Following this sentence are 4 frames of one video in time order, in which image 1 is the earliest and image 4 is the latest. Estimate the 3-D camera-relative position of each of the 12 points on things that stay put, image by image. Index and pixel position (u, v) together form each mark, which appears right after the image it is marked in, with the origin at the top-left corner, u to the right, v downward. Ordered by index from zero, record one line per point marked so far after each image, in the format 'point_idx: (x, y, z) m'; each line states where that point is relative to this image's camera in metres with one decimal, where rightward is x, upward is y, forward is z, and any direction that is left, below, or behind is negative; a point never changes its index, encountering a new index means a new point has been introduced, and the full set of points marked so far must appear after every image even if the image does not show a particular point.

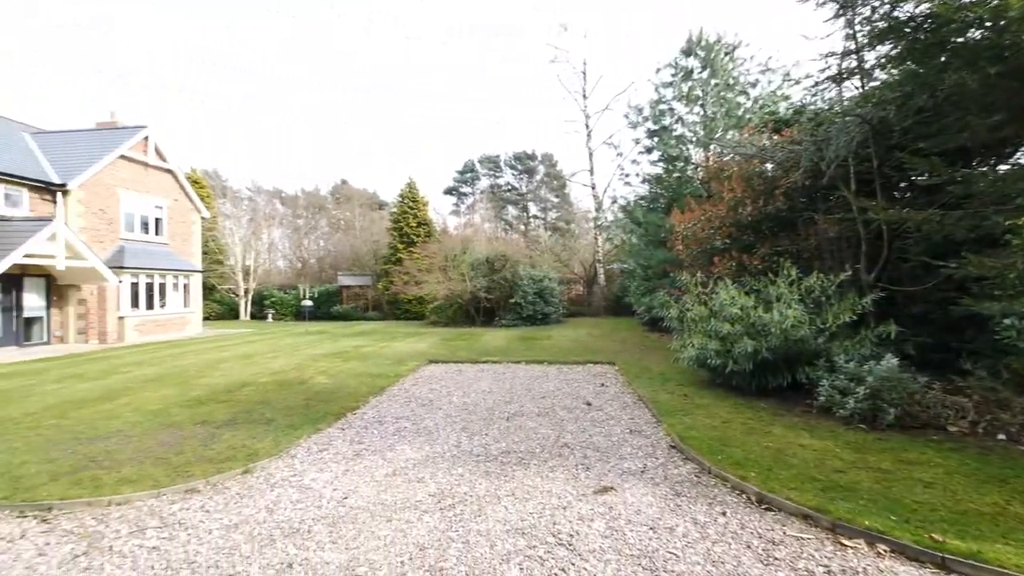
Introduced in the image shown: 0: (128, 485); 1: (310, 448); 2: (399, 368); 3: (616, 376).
0: (-3.6, -1.9, +4.2) m
1: (-2.3, -1.9, +5.2) m
2: (-2.4, -1.7, +9.7) m
3: (+2.1, -1.8, +9.2) m
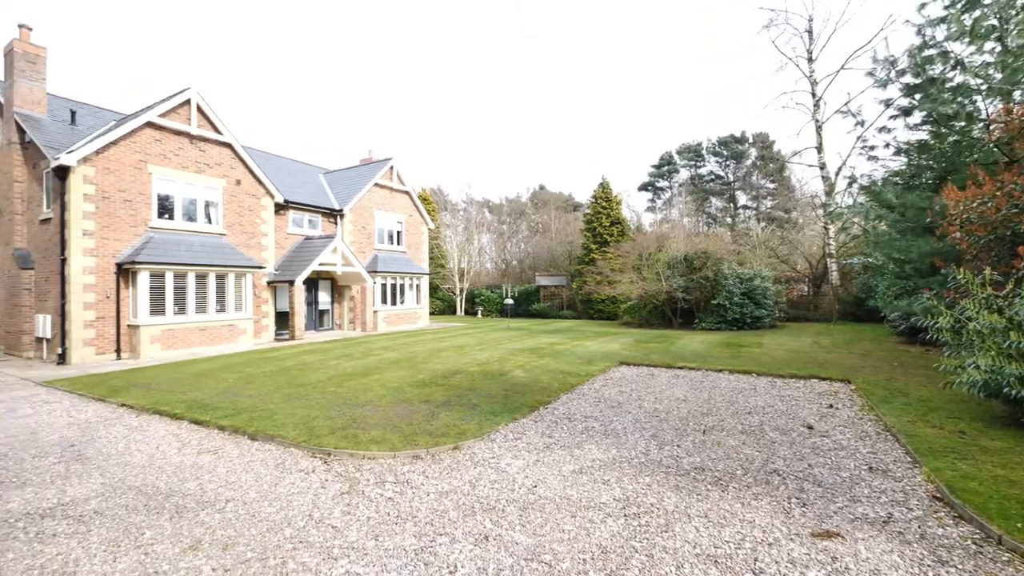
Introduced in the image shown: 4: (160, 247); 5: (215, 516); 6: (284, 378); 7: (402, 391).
0: (-1.6, -1.9, +5.4) m
1: (-0.1, -1.9, +5.7) m
2: (+1.7, -1.7, +9.8) m
3: (+5.6, -1.8, +7.5) m
4: (-11.2, +1.3, +14.2) m
5: (-2.6, -2.0, +3.9) m
6: (-4.9, -1.9, +9.6) m
7: (-1.9, -1.8, +7.8) m
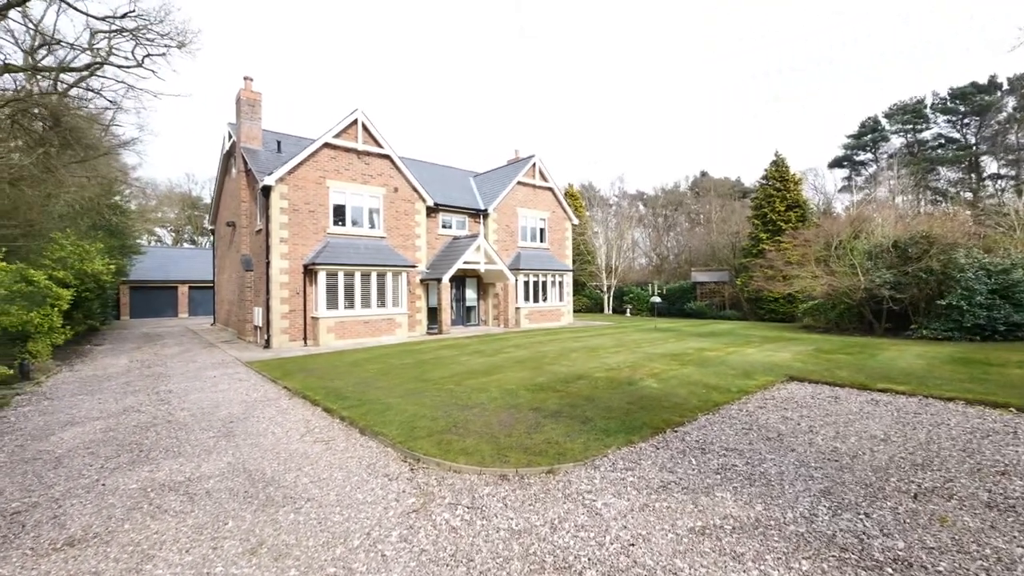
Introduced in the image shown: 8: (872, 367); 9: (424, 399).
0: (-0.5, -1.8, +4.9) m
1: (+1.1, -1.8, +4.7) m
2: (+4.1, -1.7, +8.0) m
3: (+7.1, -1.7, +4.4) m
4: (-6.5, +1.4, +16.4) m
5: (-1.9, -1.9, +3.8) m
6: (-2.1, -1.8, +9.9) m
7: (0.0, -1.7, +7.3) m
8: (+7.3, -1.6, +9.2) m
9: (-1.4, -1.8, +7.3) m
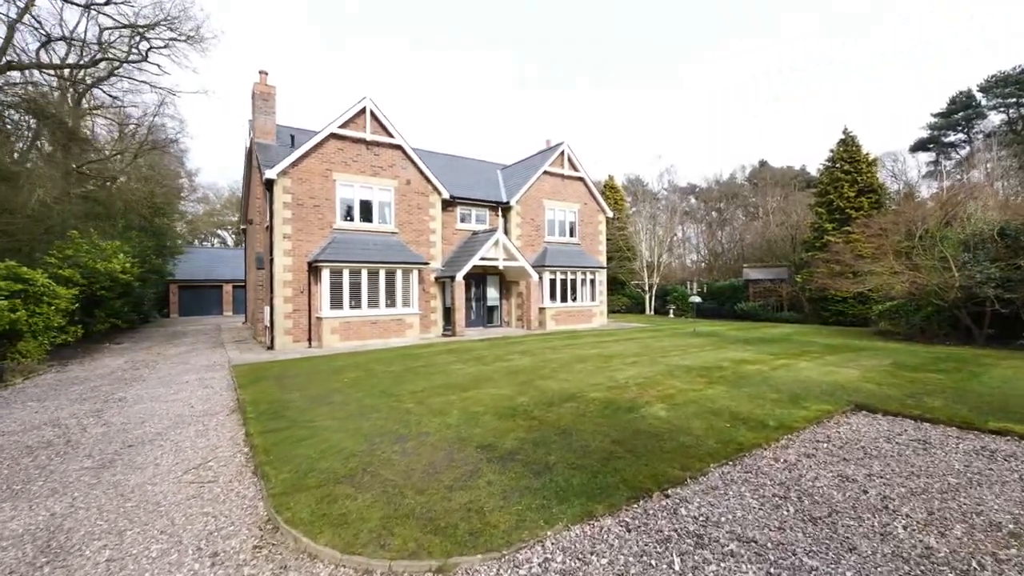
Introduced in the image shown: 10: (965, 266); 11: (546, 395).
0: (-1.3, -1.8, +3.4) m
1: (+0.3, -1.8, +3.0) m
2: (+3.7, -1.6, +5.9) m
3: (+6.2, -1.7, +2.1) m
4: (-6.0, +1.4, +15.5) m
5: (-2.8, -1.9, +2.5) m
6: (-2.3, -1.8, +8.5) m
7: (-0.5, -1.7, +5.7) m
8: (+7.0, -1.6, +6.8) m
9: (-1.9, -1.8, +5.9) m
10: (+12.4, +0.7, +12.3) m
11: (+0.5, -1.6, +6.8) m
